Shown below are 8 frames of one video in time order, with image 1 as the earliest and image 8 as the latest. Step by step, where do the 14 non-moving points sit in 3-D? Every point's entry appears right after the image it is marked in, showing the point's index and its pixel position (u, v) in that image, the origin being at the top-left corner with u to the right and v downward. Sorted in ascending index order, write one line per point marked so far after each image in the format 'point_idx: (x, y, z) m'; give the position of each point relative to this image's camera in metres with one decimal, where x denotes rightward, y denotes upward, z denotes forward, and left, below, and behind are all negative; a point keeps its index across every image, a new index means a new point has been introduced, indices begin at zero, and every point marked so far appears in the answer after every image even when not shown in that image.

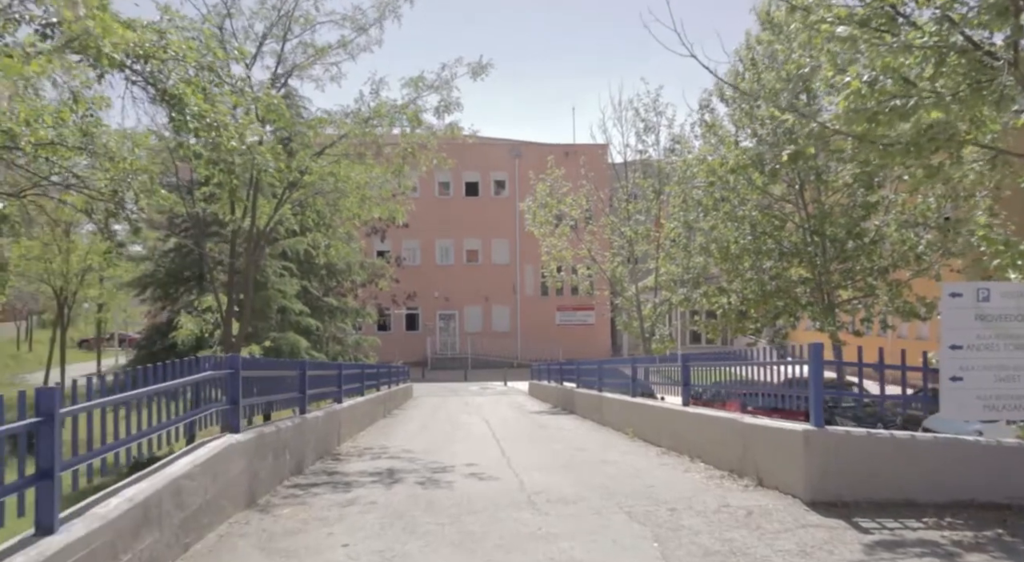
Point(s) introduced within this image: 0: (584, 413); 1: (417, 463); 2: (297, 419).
0: (+1.7, -3.1, +18.3) m
1: (-1.2, -2.2, +9.3) m
2: (-2.4, -1.6, +8.7) m
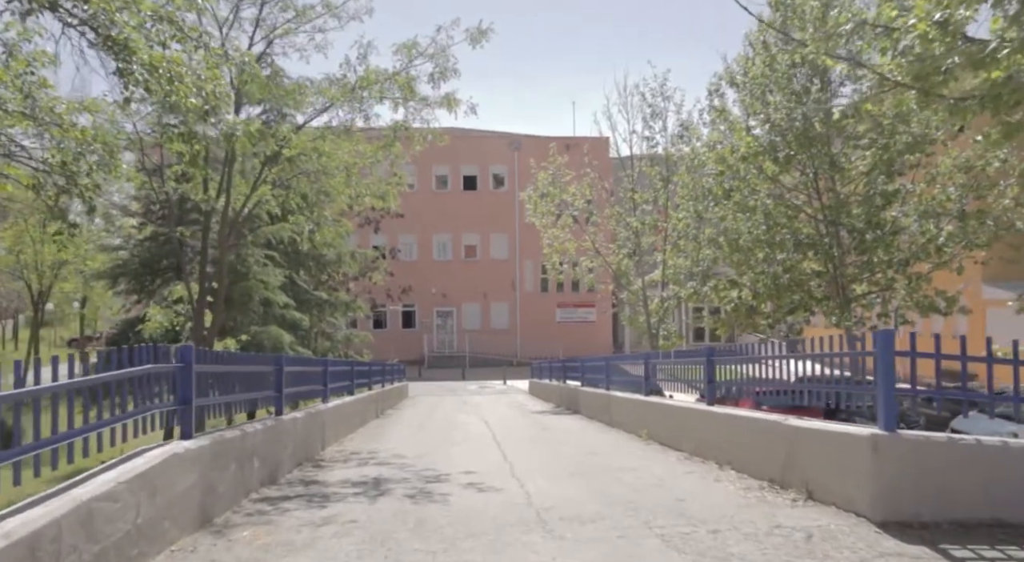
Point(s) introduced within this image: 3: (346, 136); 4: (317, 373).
0: (+1.7, -2.9, +17.3) m
1: (-1.1, -2.0, +8.3) m
2: (-2.4, -1.4, +7.6) m
3: (-2.4, +2.1, +11.1) m
4: (-3.3, -1.5, +12.8) m
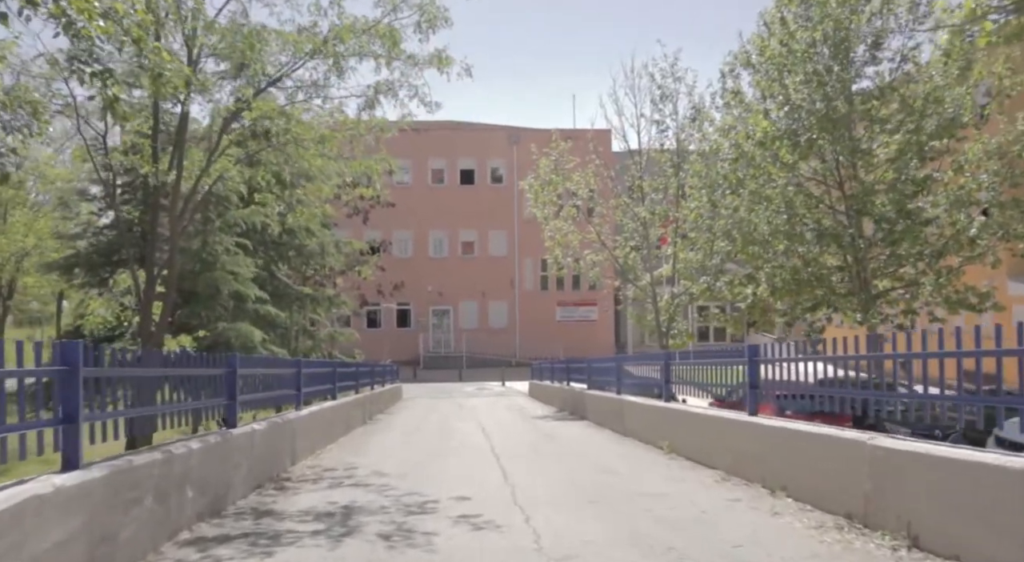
0: (+1.7, -2.8, +15.8) m
1: (-1.1, -1.9, +6.8) m
2: (-2.4, -1.2, +6.1) m
3: (-2.4, +2.3, +9.6) m
4: (-3.3, -1.4, +11.3) m
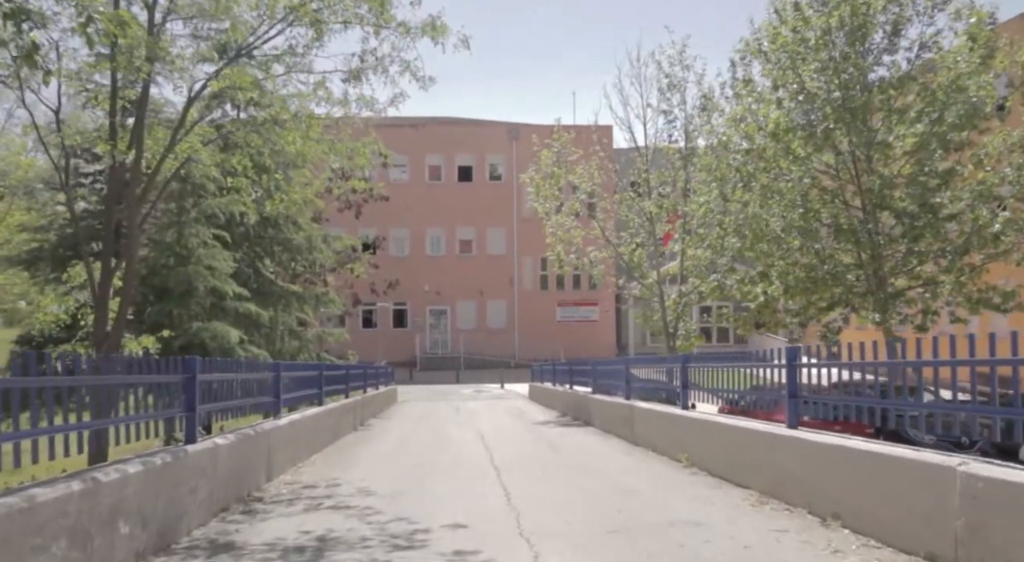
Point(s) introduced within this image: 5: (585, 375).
0: (+1.7, -2.7, +14.8) m
1: (-1.1, -1.8, +5.8) m
2: (-2.3, -1.2, +5.2) m
3: (-2.4, +2.3, +8.6) m
4: (-3.3, -1.3, +10.3) m
5: (+1.7, -2.3, +18.4) m
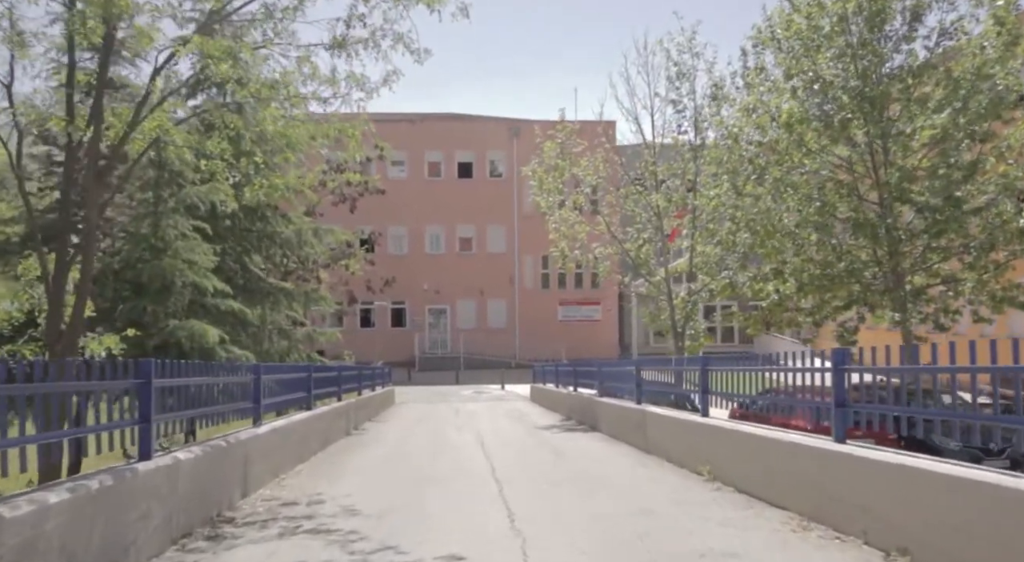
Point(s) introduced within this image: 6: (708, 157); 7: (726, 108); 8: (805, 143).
0: (+1.8, -2.7, +14.0) m
1: (-1.0, -1.8, +5.0) m
2: (-2.3, -1.1, +4.3) m
3: (-2.3, +2.4, +7.8) m
4: (-3.3, -1.3, +9.5) m
5: (+1.8, -2.2, +17.6) m
6: (+5.0, +3.1, +19.8) m
7: (+5.3, +4.3, +19.2) m
8: (+6.4, +3.0, +16.8) m
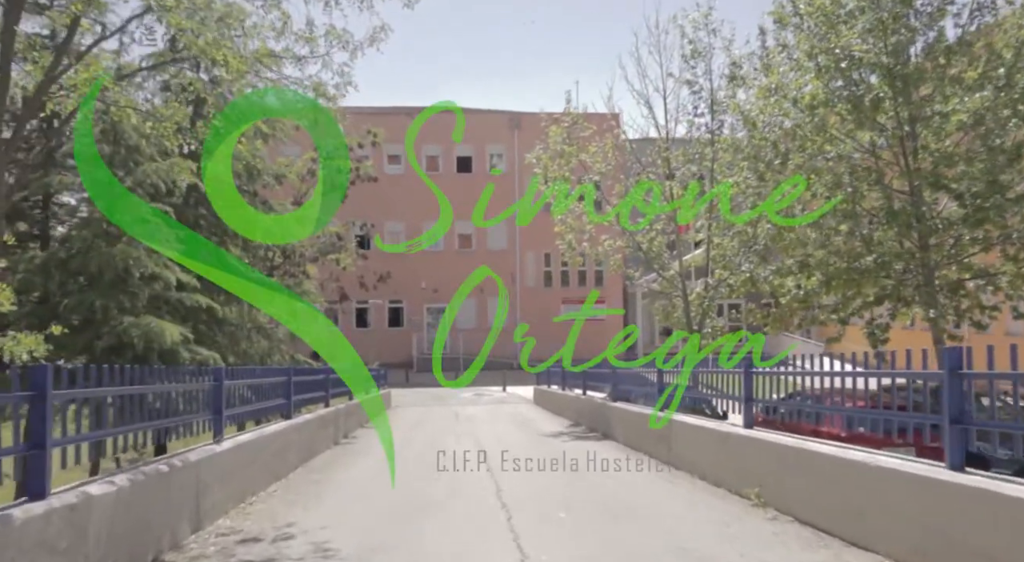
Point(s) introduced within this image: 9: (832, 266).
0: (+1.9, -2.6, +12.7) m
1: (-0.9, -1.6, +3.7) m
2: (-2.2, -1.0, +3.0) m
3: (-2.2, +2.5, +6.5) m
4: (-3.2, -1.1, +8.2) m
5: (+1.9, -2.1, +16.3) m
6: (+5.1, +3.3, +18.5) m
7: (+5.4, +4.4, +17.9) m
8: (+6.5, +3.2, +15.5) m
9: (+6.5, +0.3, +15.6) m
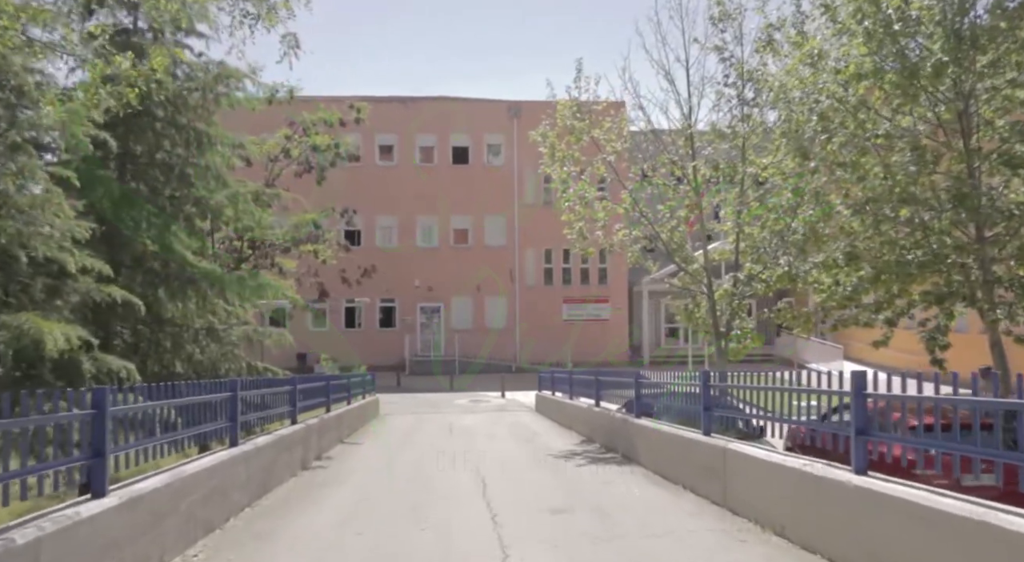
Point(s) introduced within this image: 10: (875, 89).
0: (+1.9, -2.5, +10.5) m
1: (-0.8, -1.5, +1.5) m
2: (-2.1, -0.9, +0.9) m
3: (-2.2, +2.6, +4.3) m
4: (-3.1, -1.0, +6.0) m
5: (+1.9, -2.0, +14.1) m
6: (+5.1, +3.4, +16.3) m
7: (+5.4, +4.5, +15.8) m
8: (+6.6, +3.3, +13.4) m
9: (+6.6, +0.4, +13.5) m
10: (+6.6, +3.5, +13.3) m
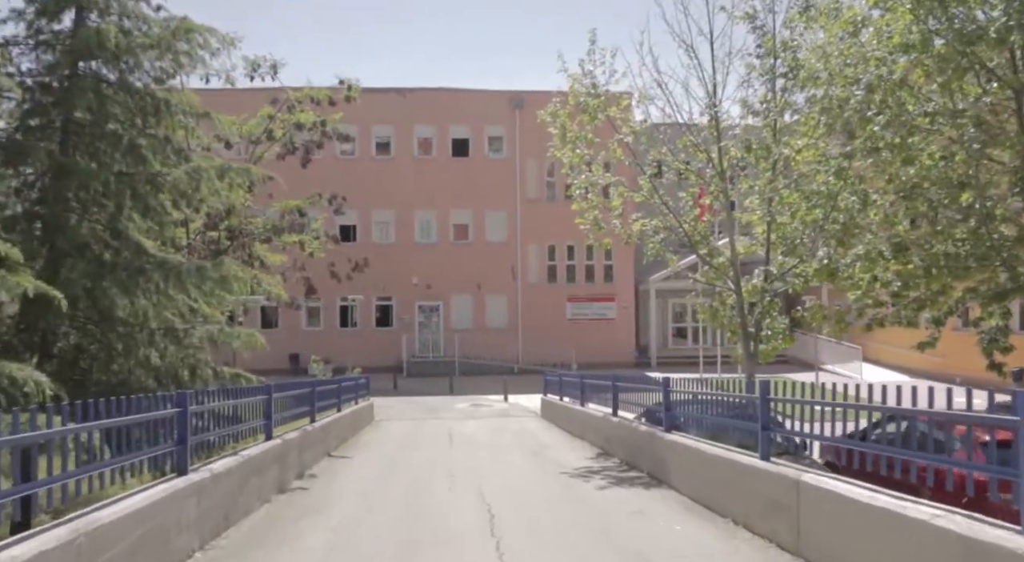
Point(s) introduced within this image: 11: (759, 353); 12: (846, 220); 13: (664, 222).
0: (+2.0, -2.4, +9.1) m
1: (-0.7, -1.5, 0.0) m
2: (-2.0, -0.8, -0.6) m
3: (-2.0, +2.7, +2.8) m
4: (-3.0, -0.9, +4.5) m
5: (+2.0, -1.9, +12.6) m
6: (+5.2, +3.5, +14.9) m
7: (+5.5, +4.6, +14.3) m
8: (+6.7, +3.4, +11.9) m
9: (+6.7, +0.5, +12.0) m
10: (+6.8, +3.6, +11.8) m
11: (+4.9, -1.5, +15.8) m
12: (+5.8, +1.2, +12.9) m
13: (+3.1, +1.2, +16.4) m
